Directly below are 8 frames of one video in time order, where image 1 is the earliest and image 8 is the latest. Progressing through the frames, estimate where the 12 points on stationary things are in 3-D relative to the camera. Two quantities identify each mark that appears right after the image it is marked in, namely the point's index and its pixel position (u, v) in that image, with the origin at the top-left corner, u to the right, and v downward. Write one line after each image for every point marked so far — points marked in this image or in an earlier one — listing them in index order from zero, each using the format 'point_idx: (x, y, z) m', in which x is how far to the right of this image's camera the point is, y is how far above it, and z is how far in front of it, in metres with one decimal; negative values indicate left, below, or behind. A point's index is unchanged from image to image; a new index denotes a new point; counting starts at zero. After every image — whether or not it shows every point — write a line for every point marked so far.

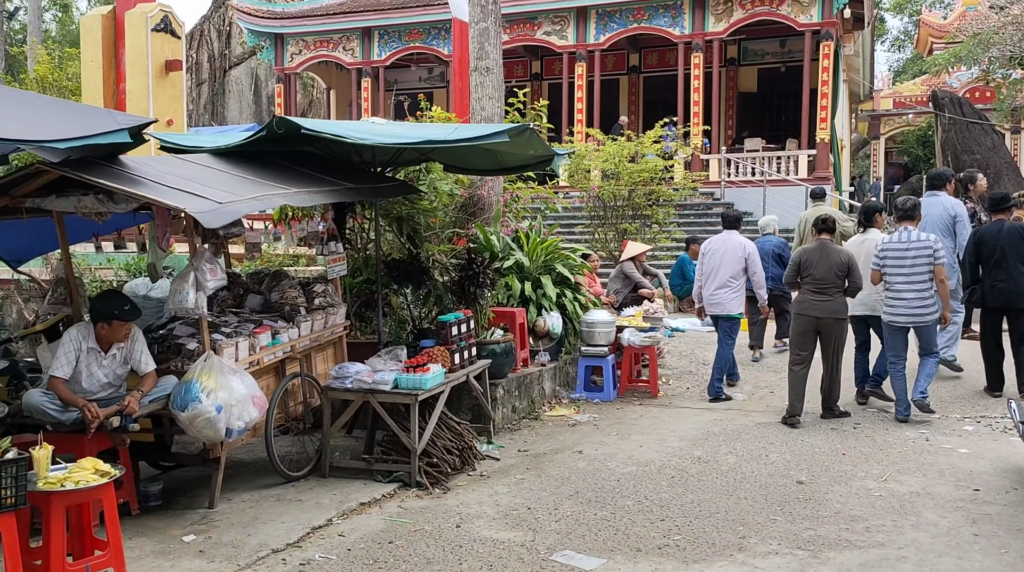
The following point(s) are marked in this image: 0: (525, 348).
0: (+0.1, -0.5, +7.8) m
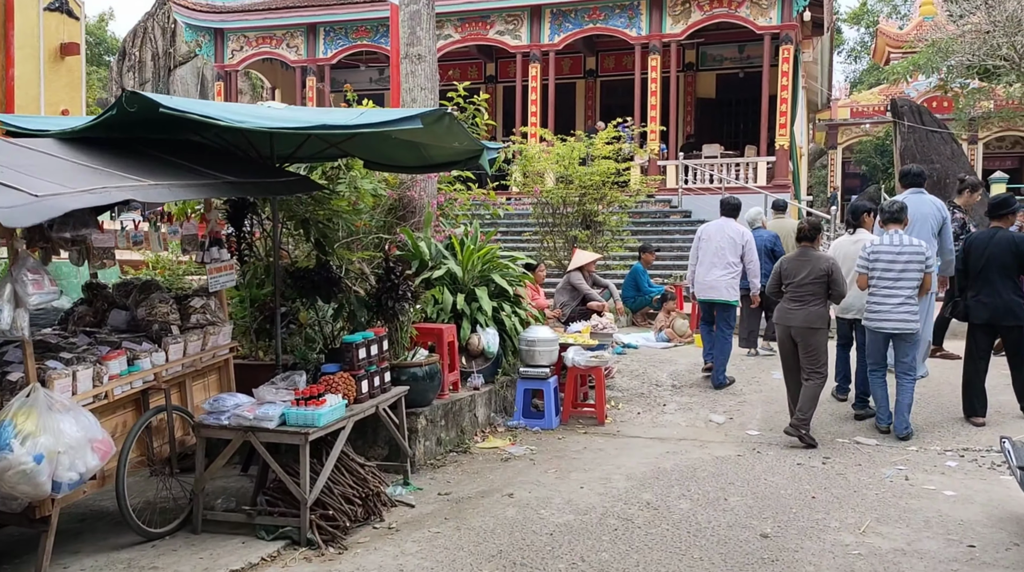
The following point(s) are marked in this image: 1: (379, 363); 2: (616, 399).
0: (-0.4, -0.6, +6.9) m
1: (-0.7, -0.4, +5.5) m
2: (+0.9, -1.0, +8.3) m
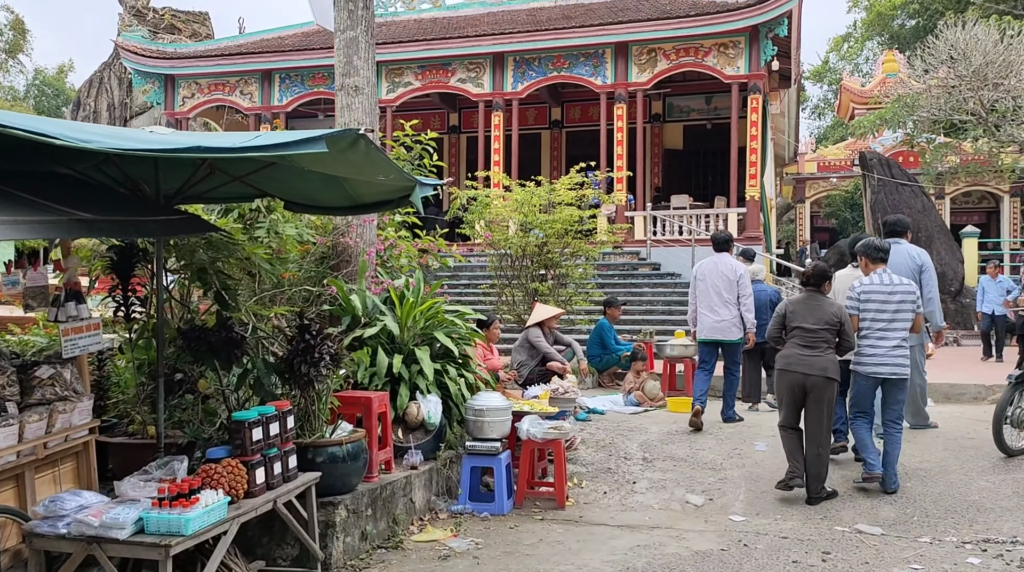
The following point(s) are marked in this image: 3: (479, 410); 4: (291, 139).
0: (-0.7, -1.0, +5.8) m
1: (-1.0, -0.7, +4.4) m
2: (+0.5, -1.4, +7.2) m
3: (-0.1, -0.8, +6.4) m
4: (-0.9, +0.6, +4.0) m
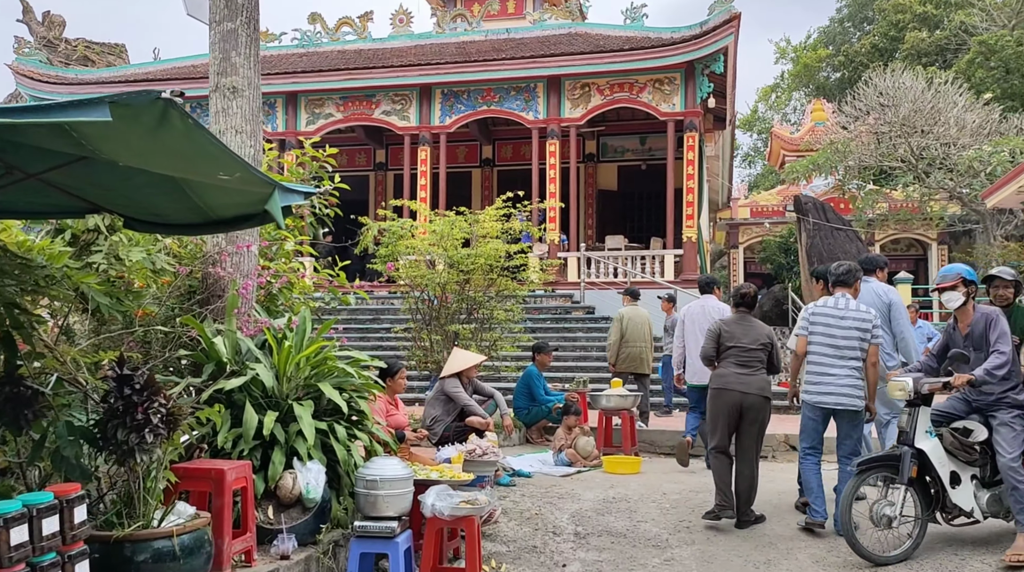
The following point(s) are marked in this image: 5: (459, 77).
0: (-1.2, -1.1, +4.5) m
1: (-1.4, -0.8, +3.1) m
2: (-0.1, -1.7, +6.0) m
3: (-0.6, -1.0, +5.1) m
4: (-1.2, +0.5, +2.7) m
5: (-1.0, +4.1, +19.2) m
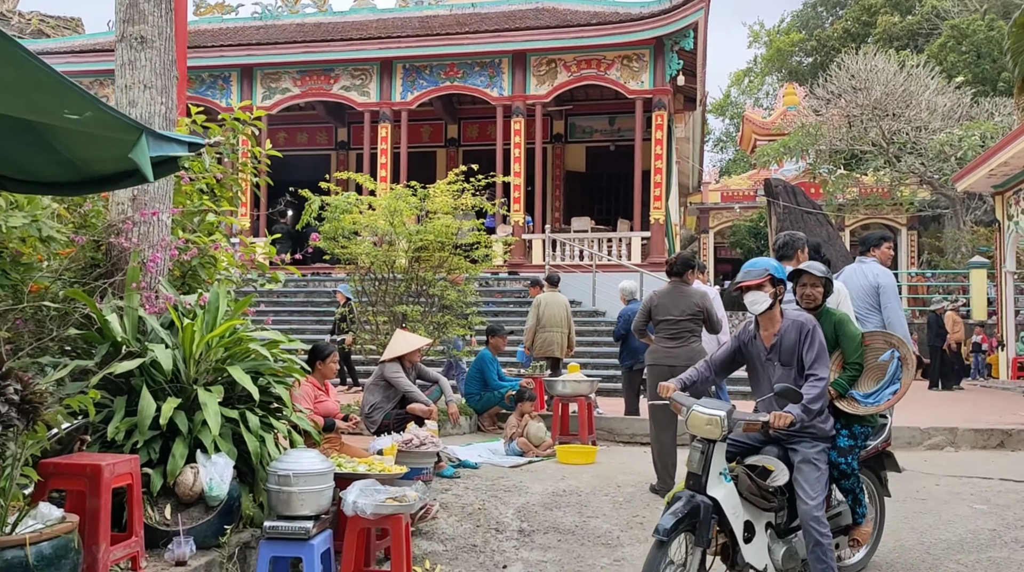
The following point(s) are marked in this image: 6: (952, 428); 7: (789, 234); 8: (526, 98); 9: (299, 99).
0: (-1.5, -1.0, +4.0) m
1: (-1.7, -0.7, +2.6) m
2: (-0.4, -1.5, +5.5) m
3: (-1.0, -0.9, +4.6) m
4: (-1.5, +0.6, +2.1) m
5: (-1.7, +4.5, +18.6) m
6: (+4.1, -1.3, +9.2) m
7: (+1.9, +0.4, +6.6) m
8: (+0.3, +3.6, +18.8) m
9: (-4.3, +3.7, +19.6) m
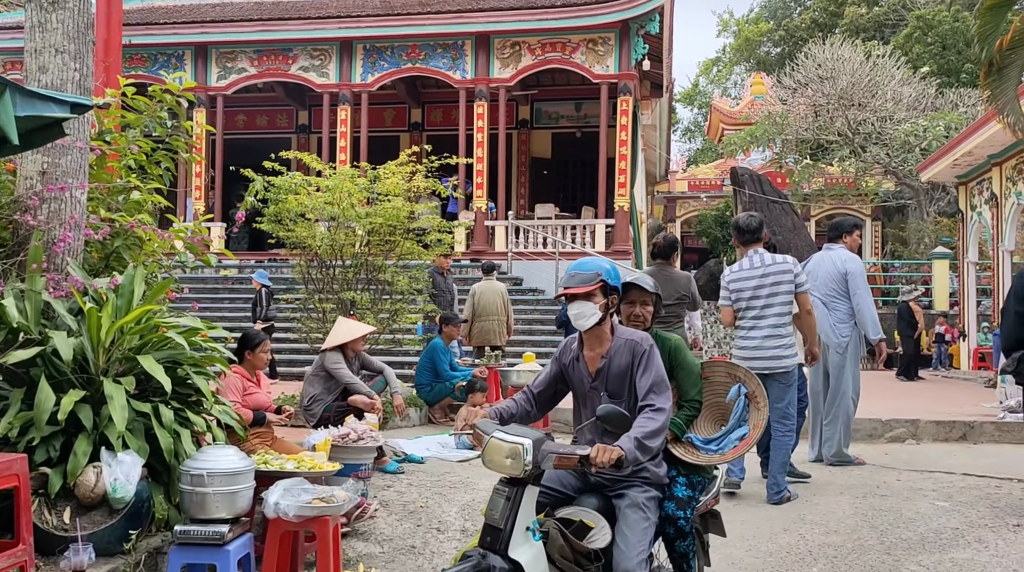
0: (-1.8, -0.9, +3.6) m
1: (-1.9, -0.7, +2.2) m
2: (-0.8, -1.4, +5.1) m
3: (-1.2, -0.8, +4.2) m
4: (-1.7, +0.6, +1.7) m
5: (-2.4, +4.7, +18.1) m
6: (+3.7, -1.2, +9.0) m
7: (+1.5, +0.5, +6.3) m
8: (-0.4, +3.8, +18.4) m
9: (-5.0, +4.0, +19.1) m
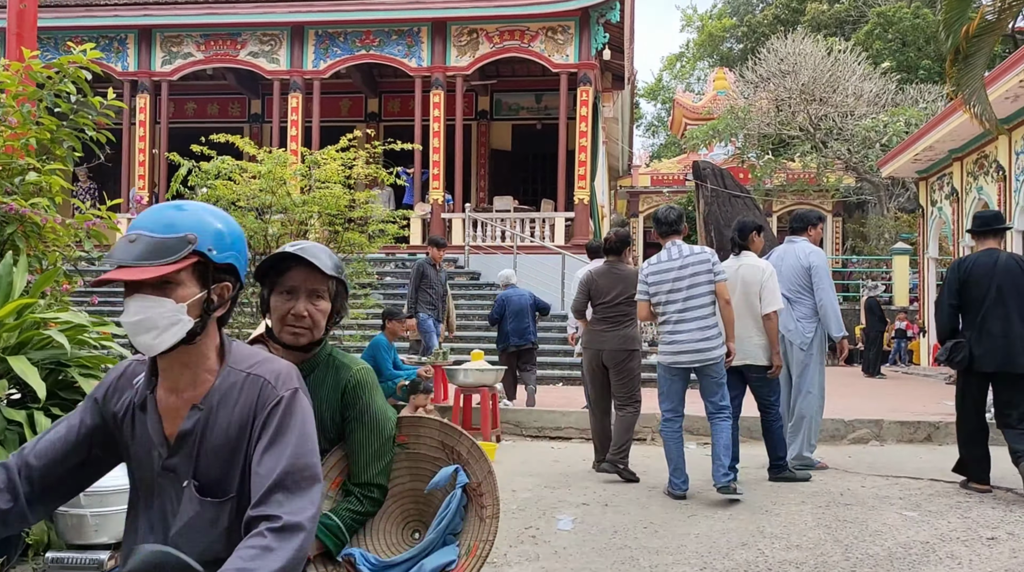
0: (-2.1, -0.9, +3.0) m
1: (-2.1, -0.7, +1.6) m
2: (-1.1, -1.4, +4.6) m
3: (-1.5, -0.8, +3.6) m
4: (-1.9, +0.7, +1.2) m
5: (-3.2, +4.8, +17.5) m
6: (+3.2, -1.2, +8.6) m
7: (+1.2, +0.5, +5.8) m
8: (-1.2, +4.0, +17.9) m
9: (-5.8, +4.1, +18.4) m
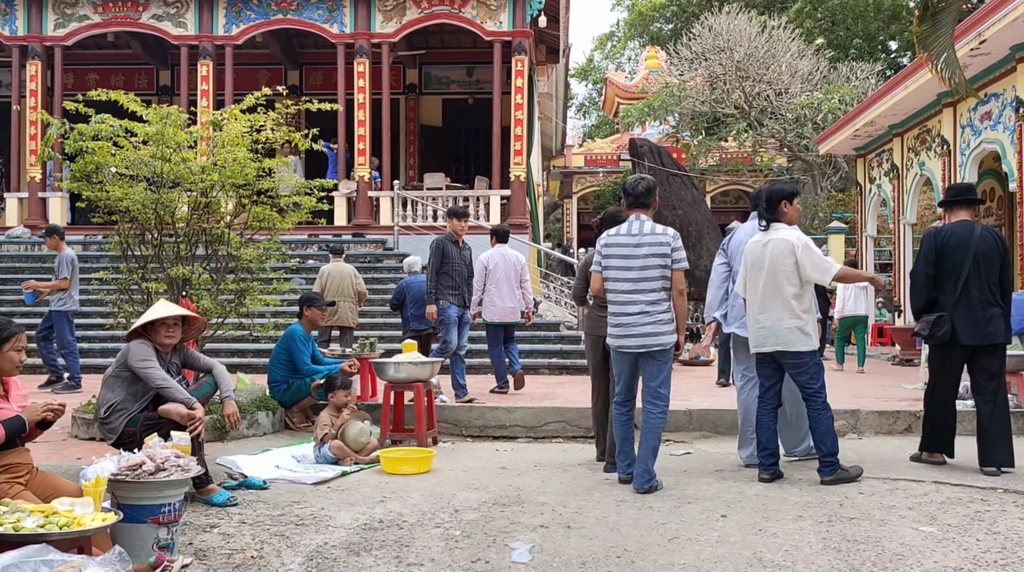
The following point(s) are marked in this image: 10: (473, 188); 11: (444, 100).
0: (-2.2, -0.9, +1.8) m
1: (-2.1, -0.6, +0.4) m
2: (-1.3, -1.3, +3.5) m
3: (-1.7, -0.7, +2.5) m
4: (-1.8, +0.7, 0.0) m
5: (-4.4, +5.1, +16.1) m
6: (+2.7, -1.0, +7.8) m
7: (+0.9, +0.6, +4.9) m
8: (-2.4, +4.2, +16.6) m
9: (-7.0, +4.4, +16.8) m
10: (-0.7, +1.9, +18.7) m
11: (-1.4, +3.8, +19.5) m
